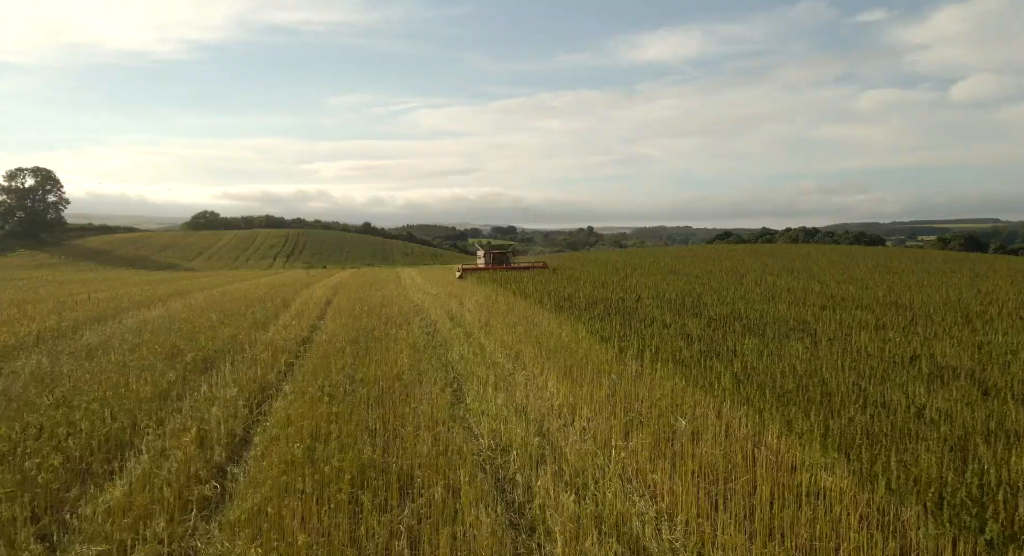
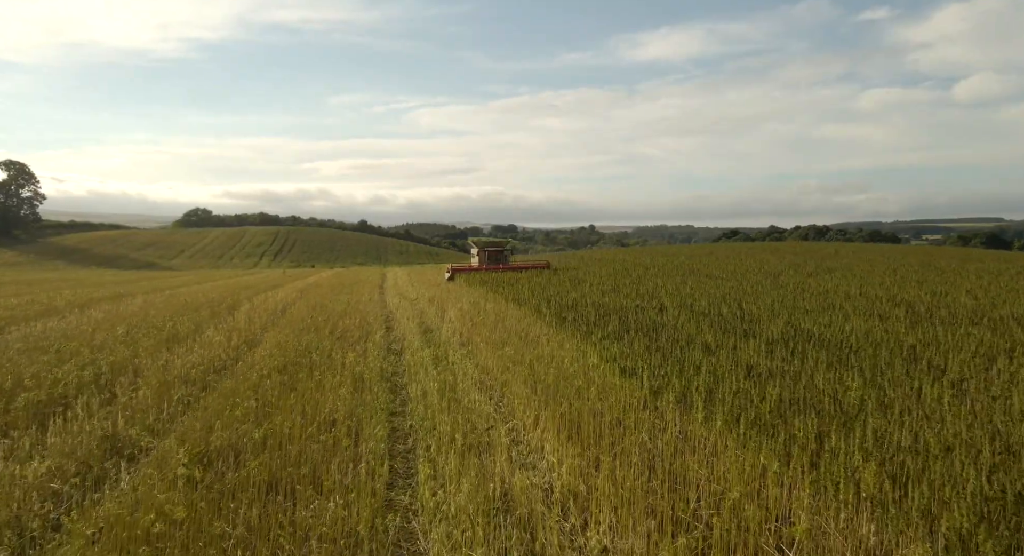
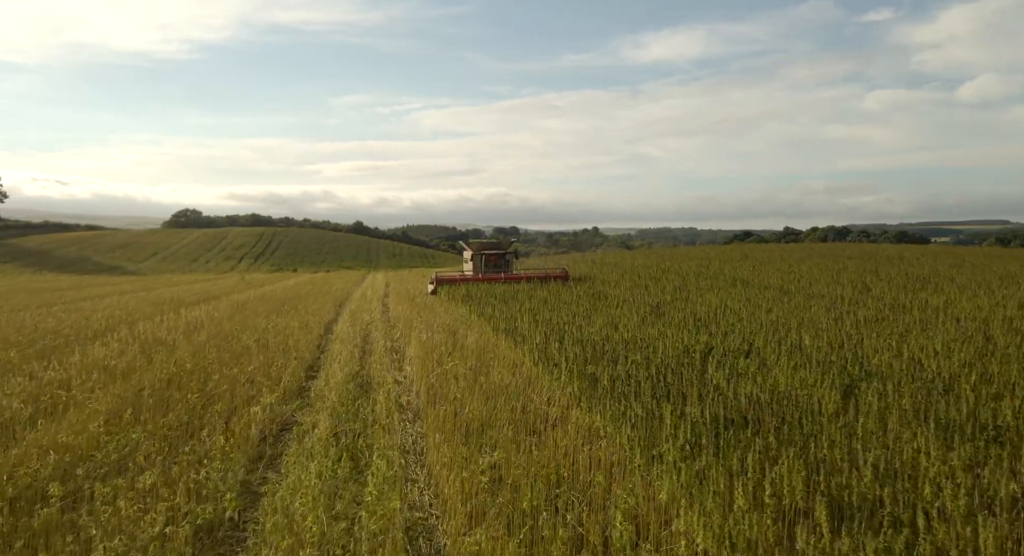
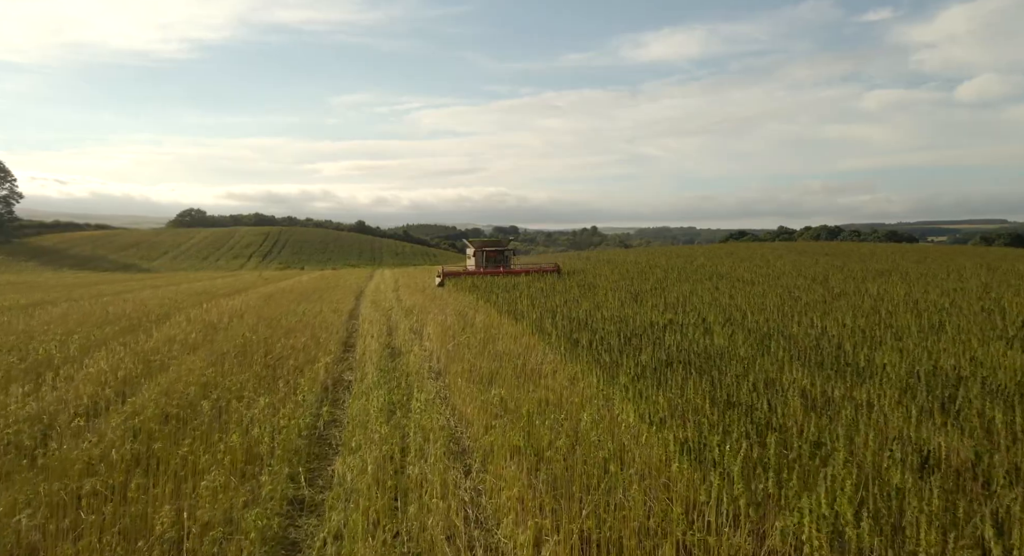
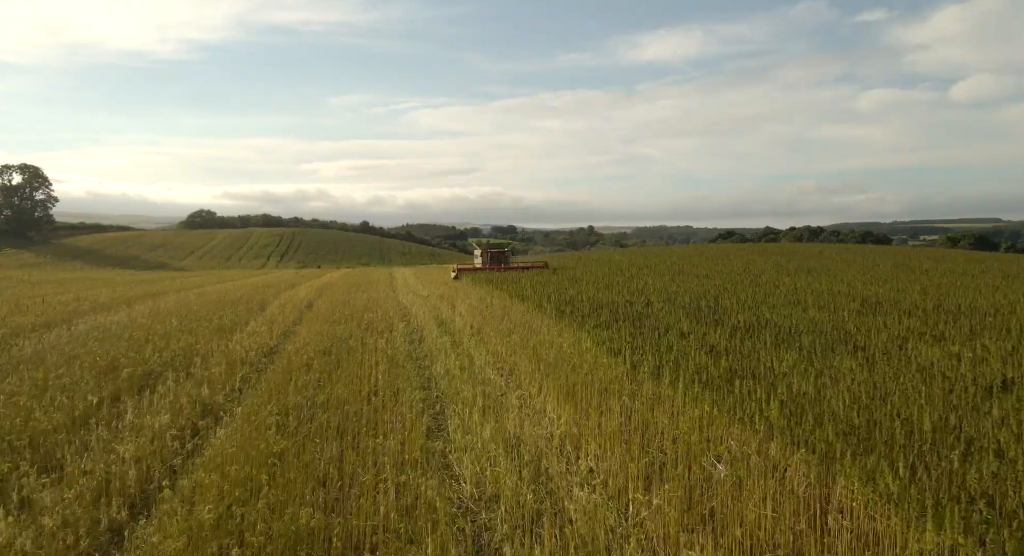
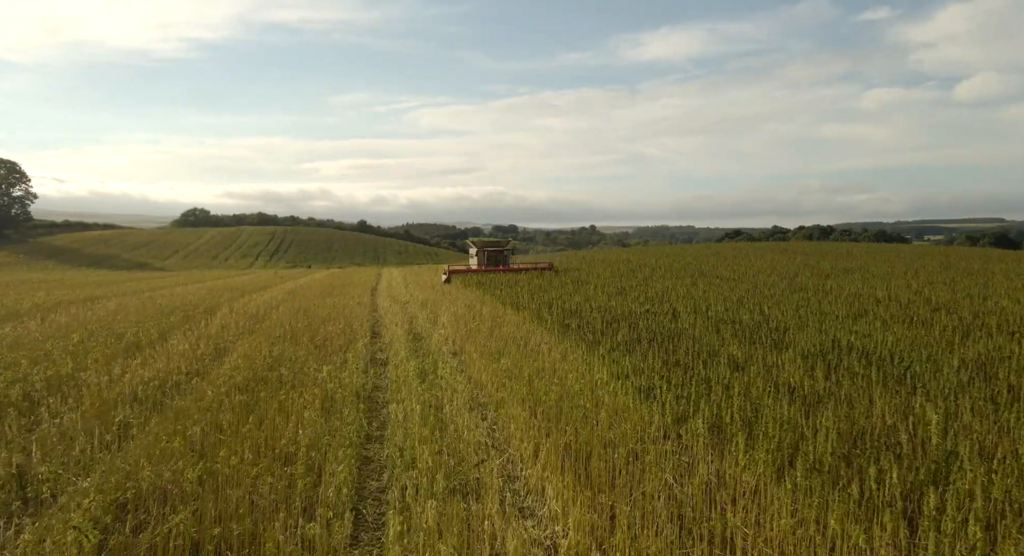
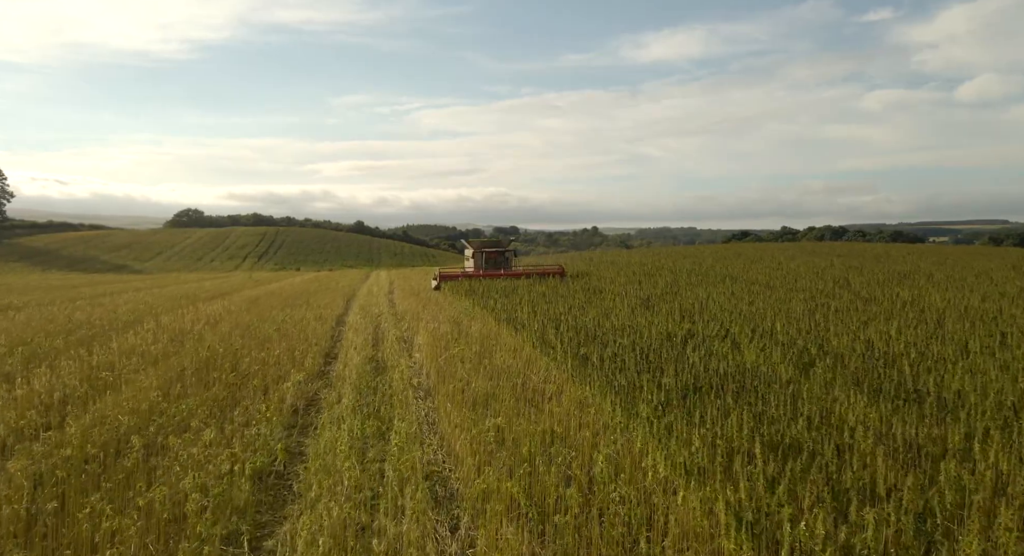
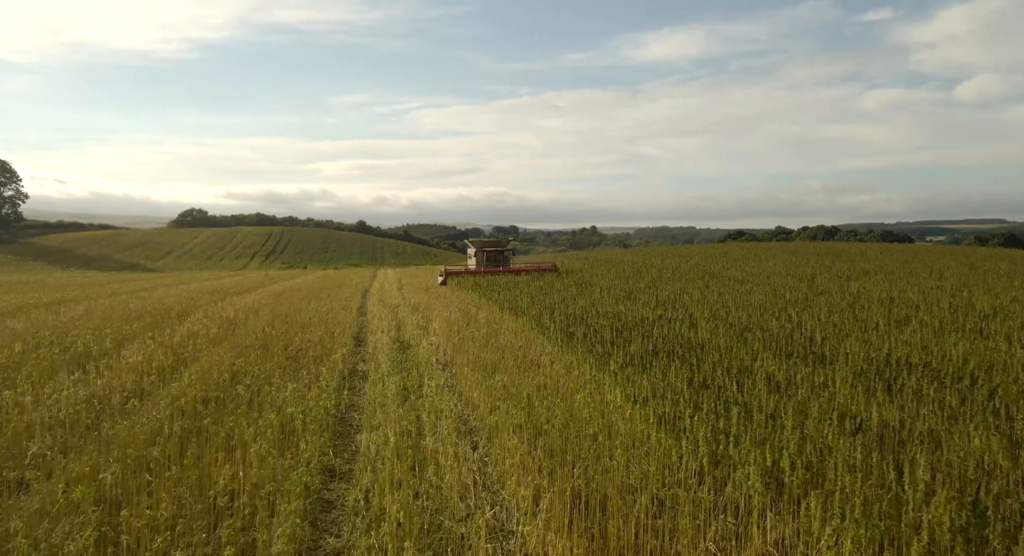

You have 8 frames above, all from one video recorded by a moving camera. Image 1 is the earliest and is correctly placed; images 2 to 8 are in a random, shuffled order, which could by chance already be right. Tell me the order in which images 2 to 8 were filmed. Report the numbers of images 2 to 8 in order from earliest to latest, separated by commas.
5, 2, 6, 8, 4, 7, 3
